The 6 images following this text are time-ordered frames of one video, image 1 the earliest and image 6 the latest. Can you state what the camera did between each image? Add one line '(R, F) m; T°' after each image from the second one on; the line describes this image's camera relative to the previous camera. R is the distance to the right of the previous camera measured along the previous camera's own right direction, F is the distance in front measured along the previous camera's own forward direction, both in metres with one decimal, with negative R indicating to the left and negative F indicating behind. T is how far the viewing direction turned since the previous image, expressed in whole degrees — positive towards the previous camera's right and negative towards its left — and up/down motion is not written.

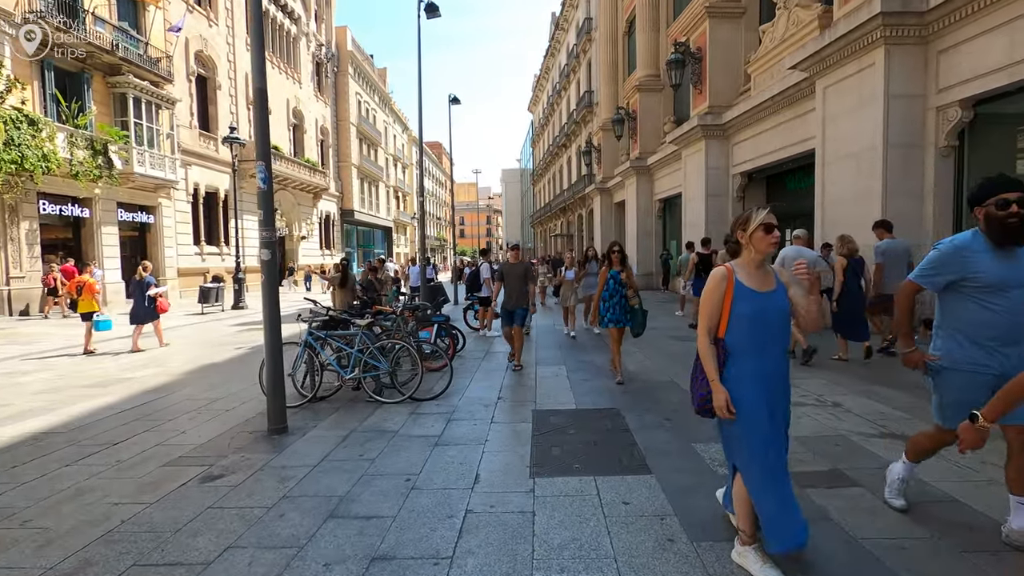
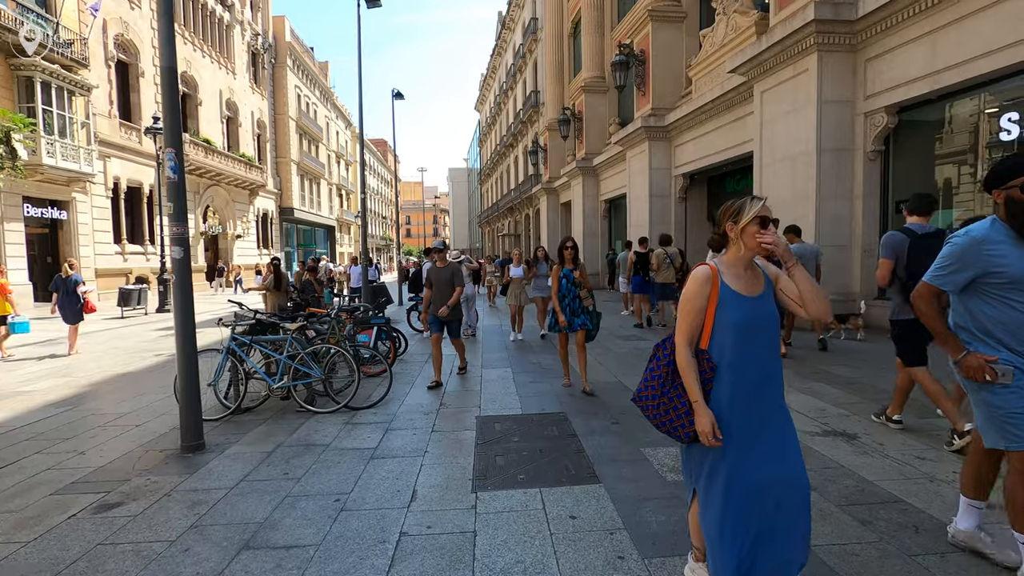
(+0.1, +0.2) m; +6°
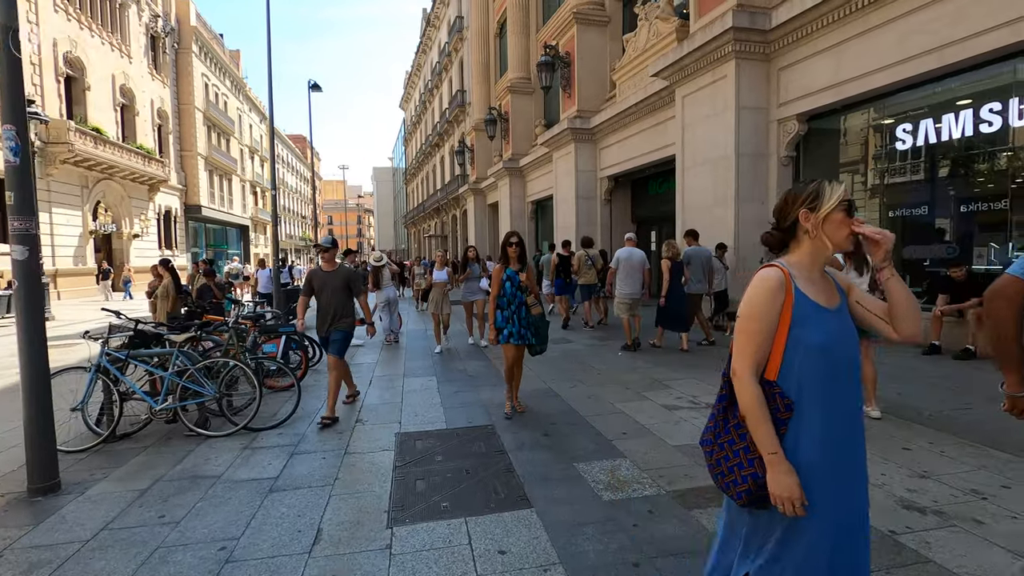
(0.0, +0.4) m; +8°
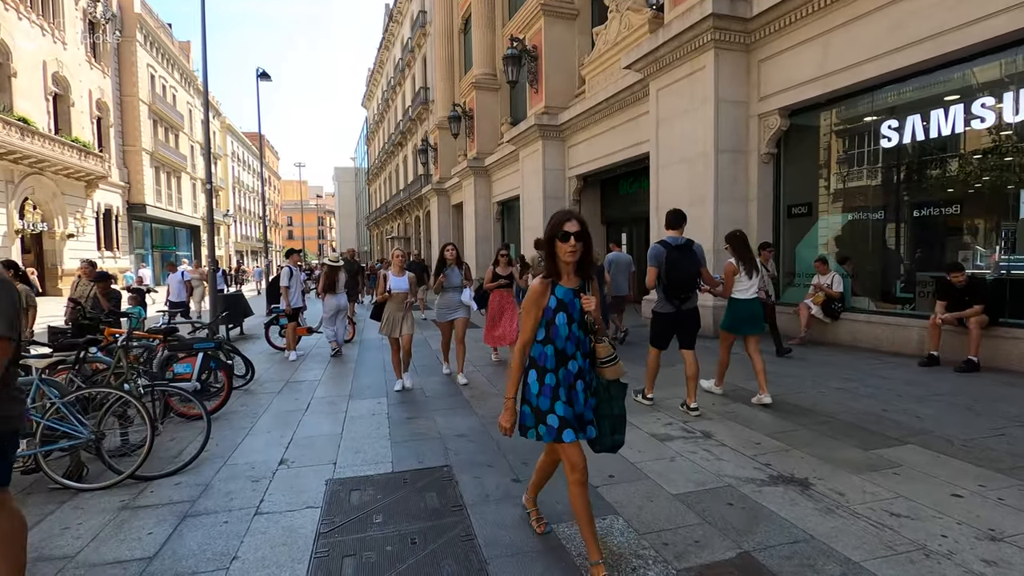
(0.0, +0.8) m; +4°
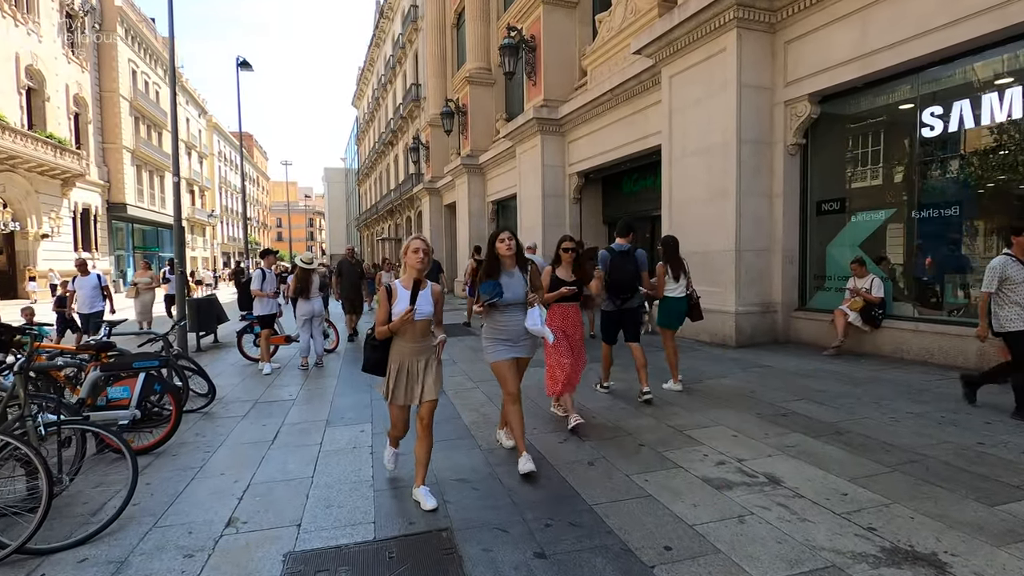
(-0.2, +0.9) m; +1°
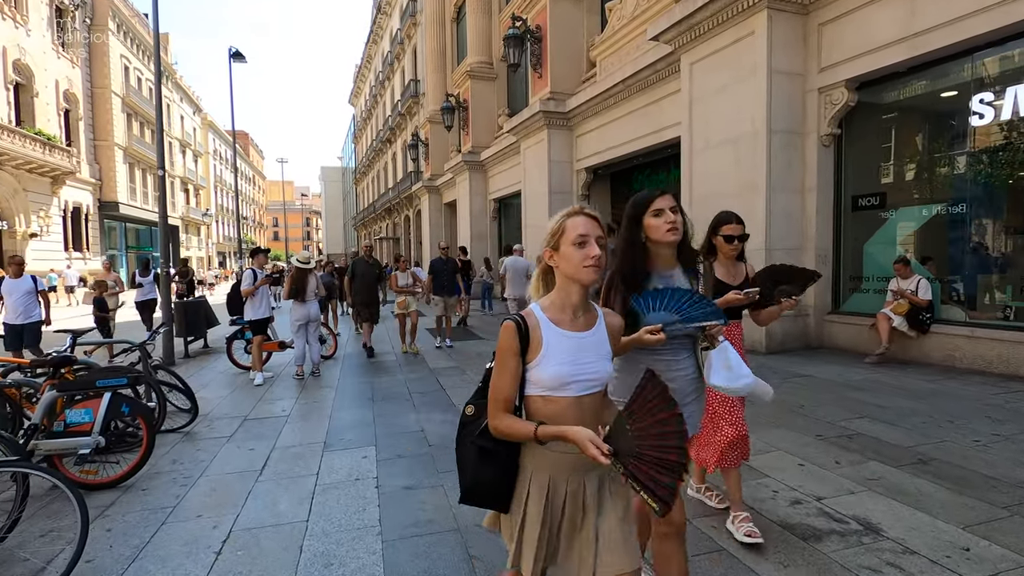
(-0.2, +0.6) m; 0°
